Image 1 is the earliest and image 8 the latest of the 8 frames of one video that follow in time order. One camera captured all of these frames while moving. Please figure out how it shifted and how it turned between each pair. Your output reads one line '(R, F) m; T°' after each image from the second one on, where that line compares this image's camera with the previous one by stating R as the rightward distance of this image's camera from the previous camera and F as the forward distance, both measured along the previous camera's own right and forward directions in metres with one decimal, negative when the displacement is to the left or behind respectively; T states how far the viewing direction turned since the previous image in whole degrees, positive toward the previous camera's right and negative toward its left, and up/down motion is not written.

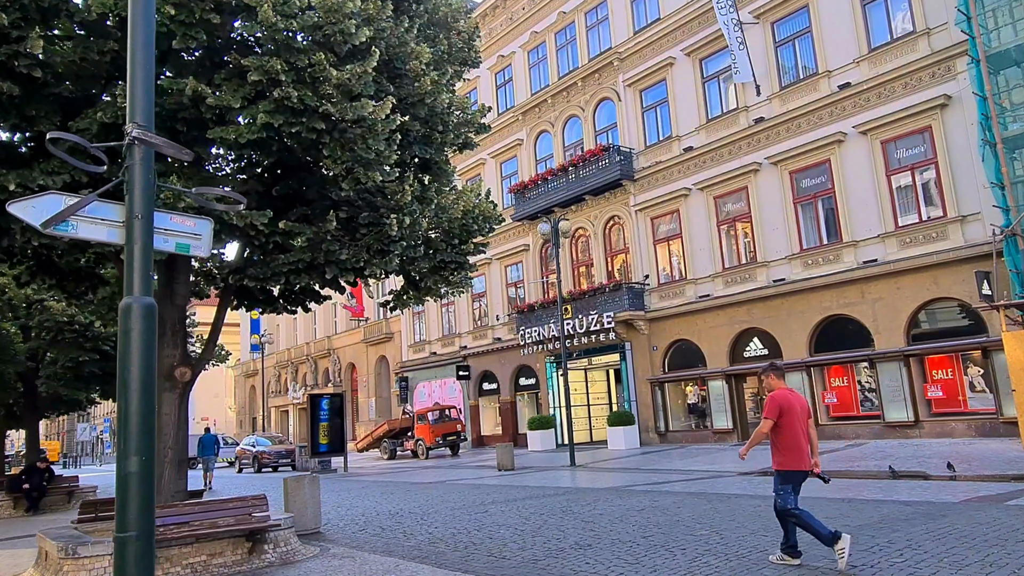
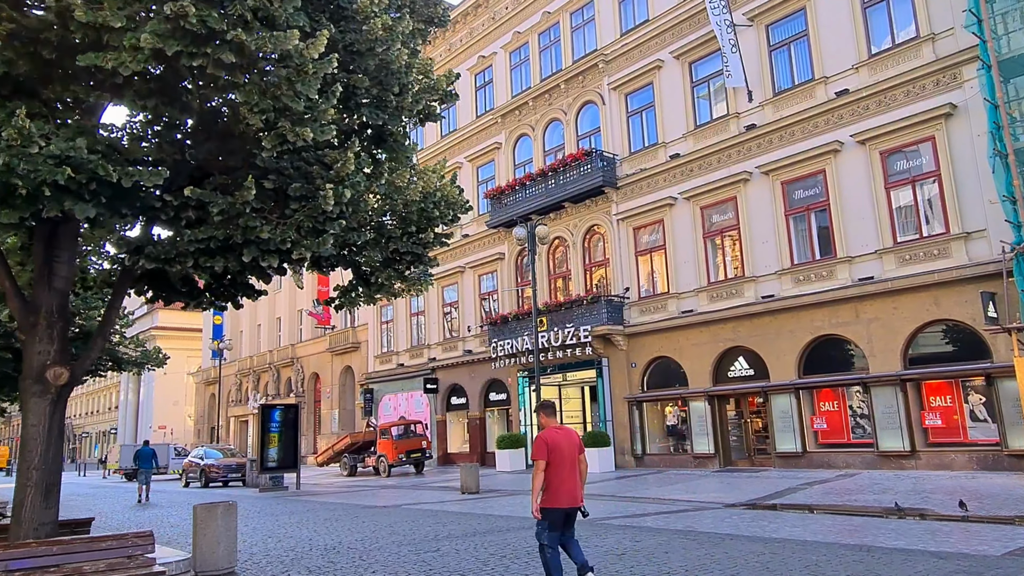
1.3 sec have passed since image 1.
(+0.1, +1.6) m; +2°
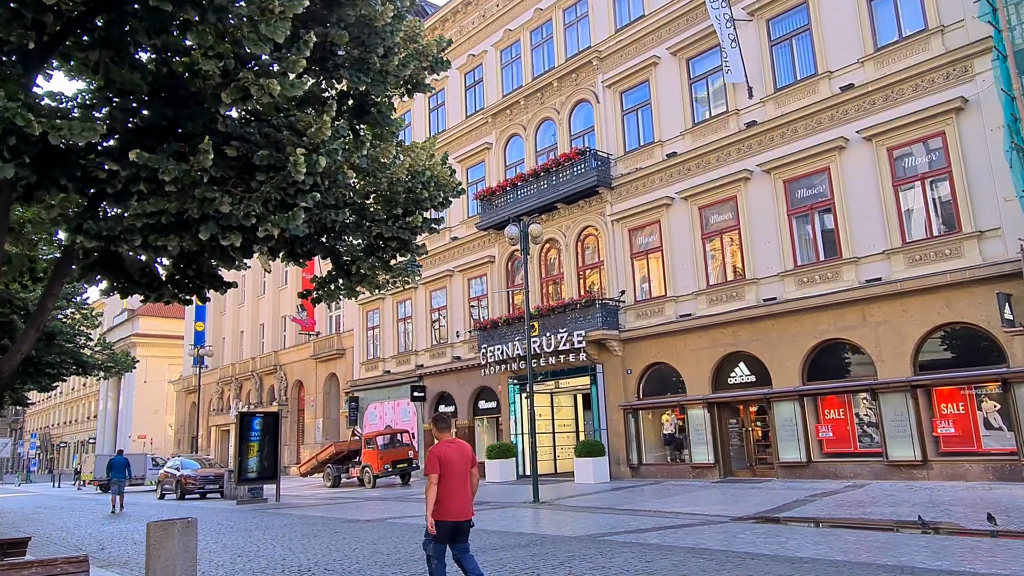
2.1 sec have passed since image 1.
(-0.1, +0.9) m; +1°
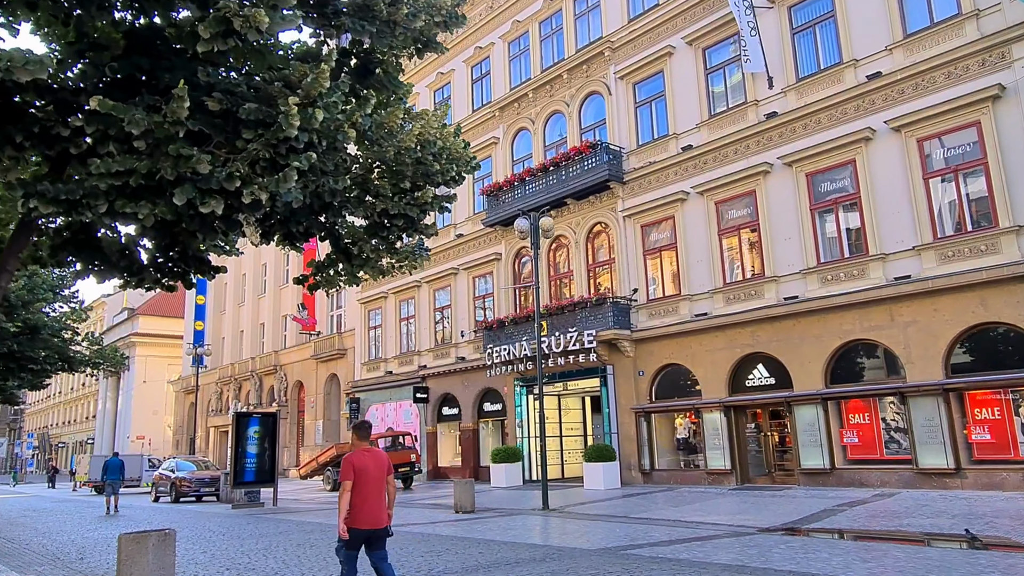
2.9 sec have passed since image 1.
(-0.2, +0.9) m; 0°
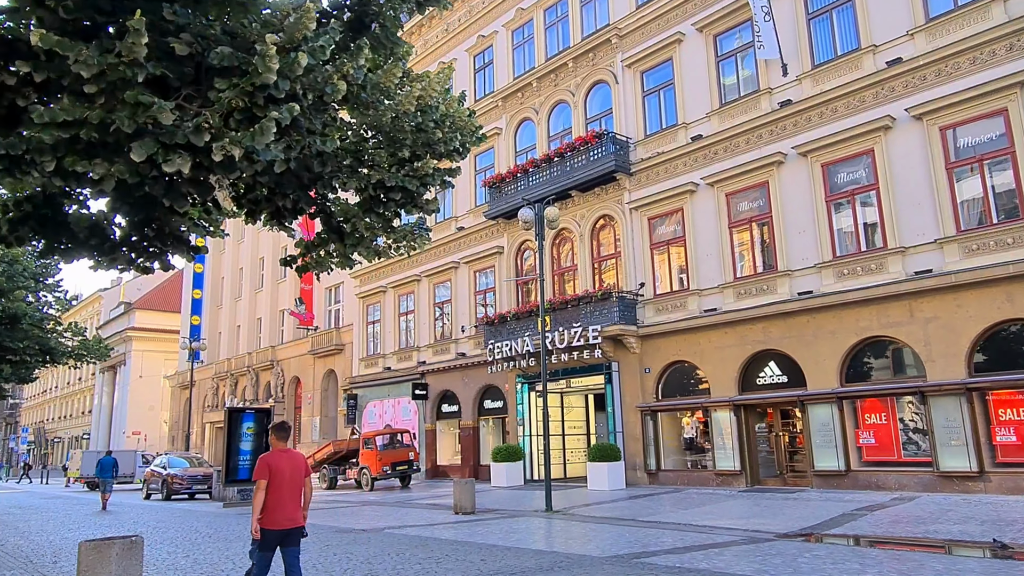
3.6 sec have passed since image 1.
(-0.1, +0.7) m; 0°
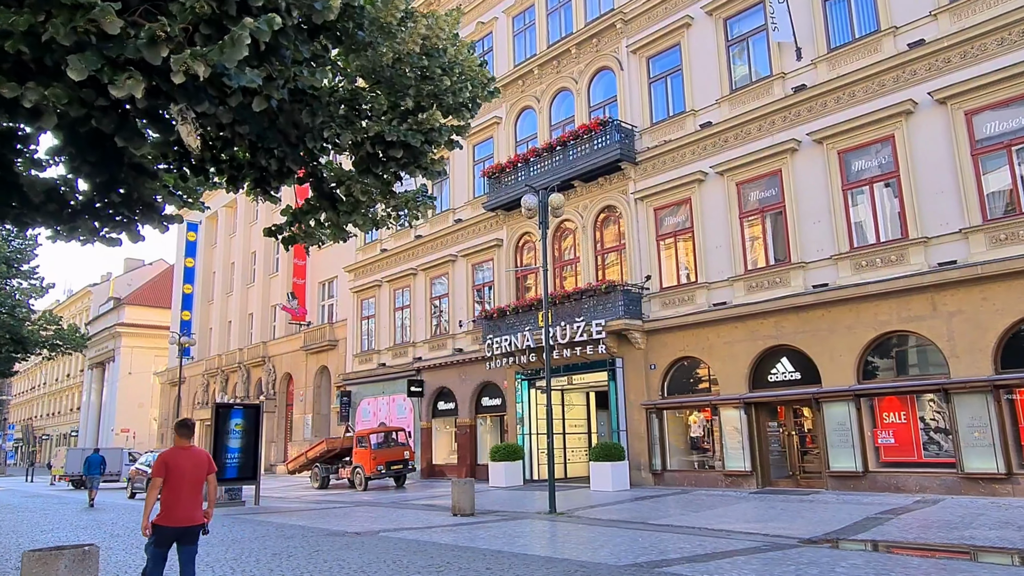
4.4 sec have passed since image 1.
(-0.2, +0.9) m; 0°
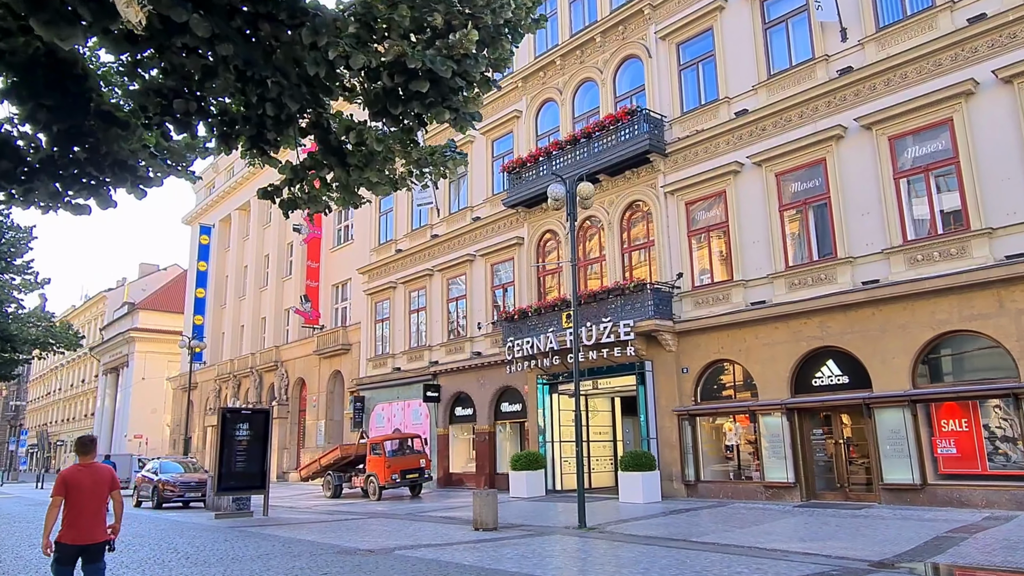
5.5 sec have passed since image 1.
(-0.2, +1.2) m; -1°
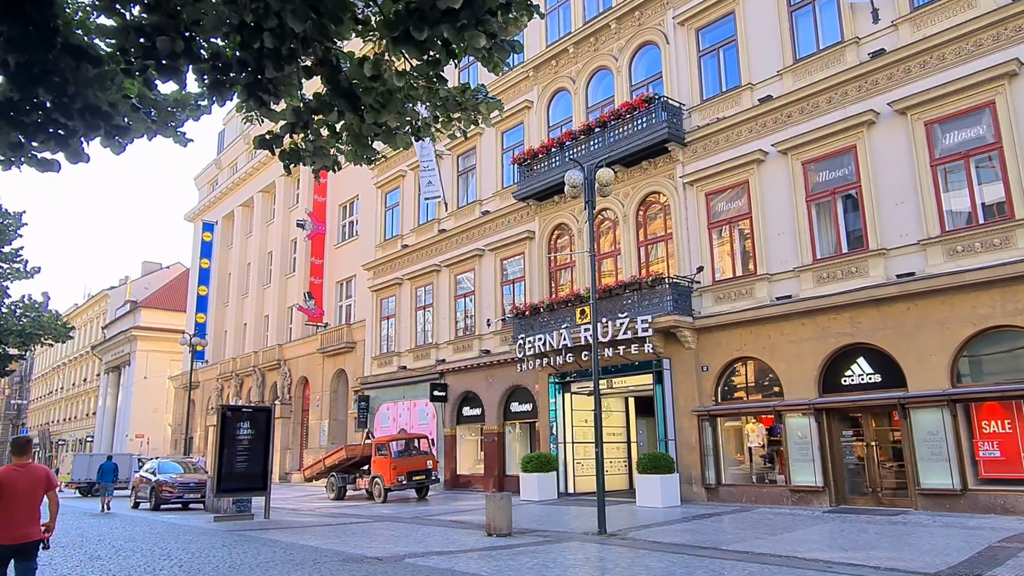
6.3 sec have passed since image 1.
(-0.2, +0.8) m; 0°
